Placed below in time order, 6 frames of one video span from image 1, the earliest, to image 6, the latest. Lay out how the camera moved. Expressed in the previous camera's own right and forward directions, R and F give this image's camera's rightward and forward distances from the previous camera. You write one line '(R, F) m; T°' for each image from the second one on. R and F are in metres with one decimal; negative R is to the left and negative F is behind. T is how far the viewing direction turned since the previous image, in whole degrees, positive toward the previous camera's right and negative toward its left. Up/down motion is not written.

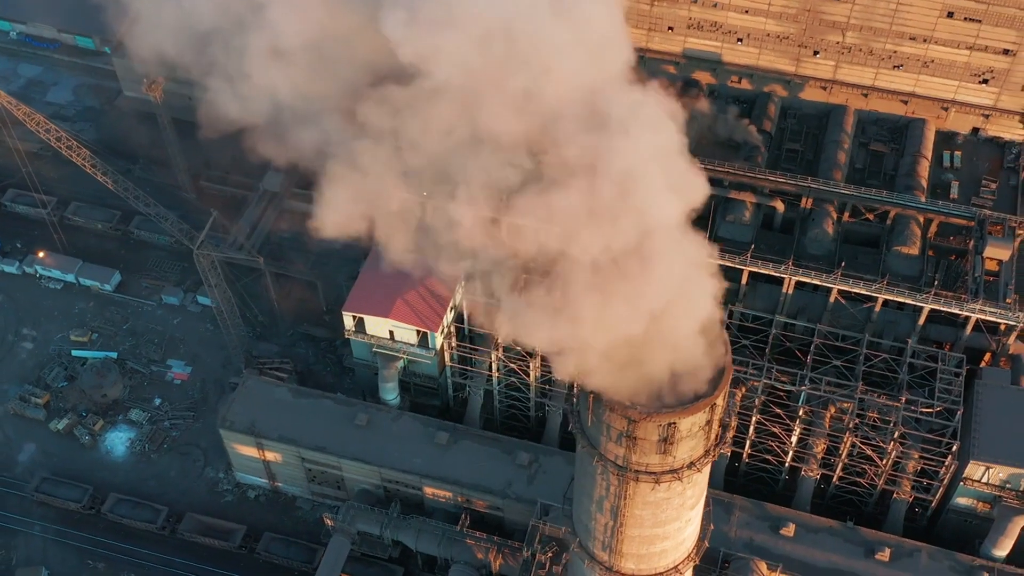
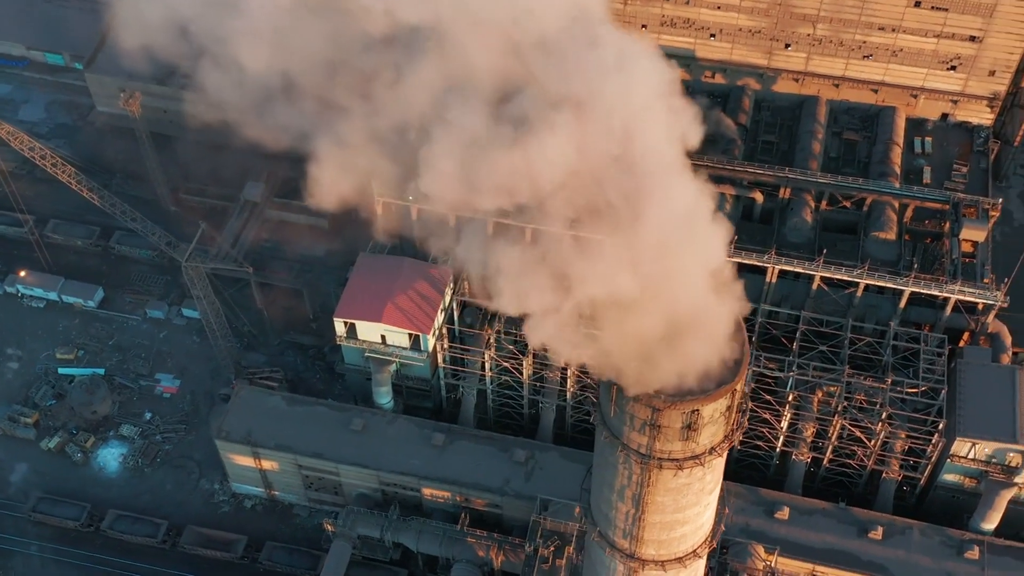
(-1.2, -0.6) m; +2°
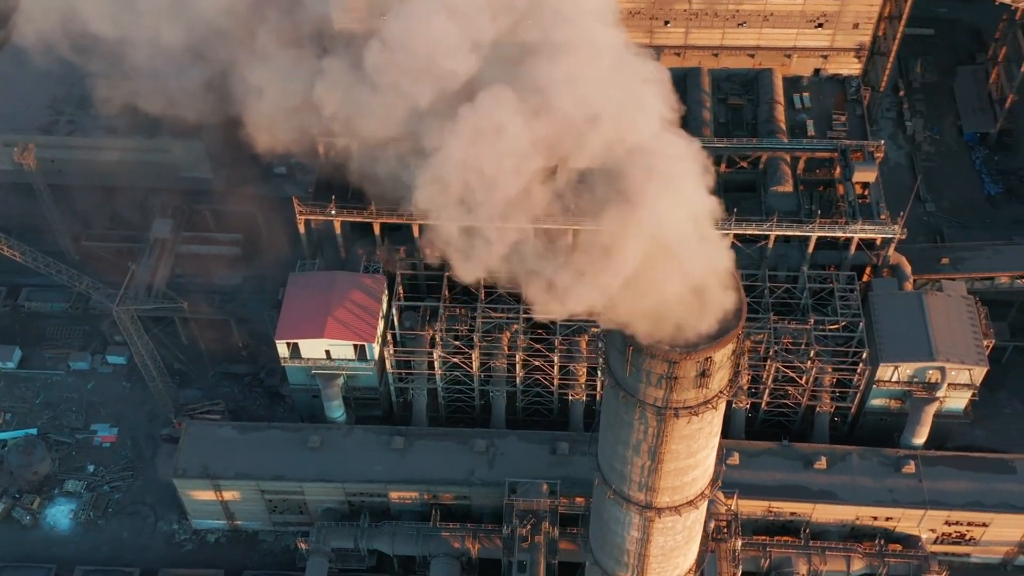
(-3.3, -1.5) m; +7°
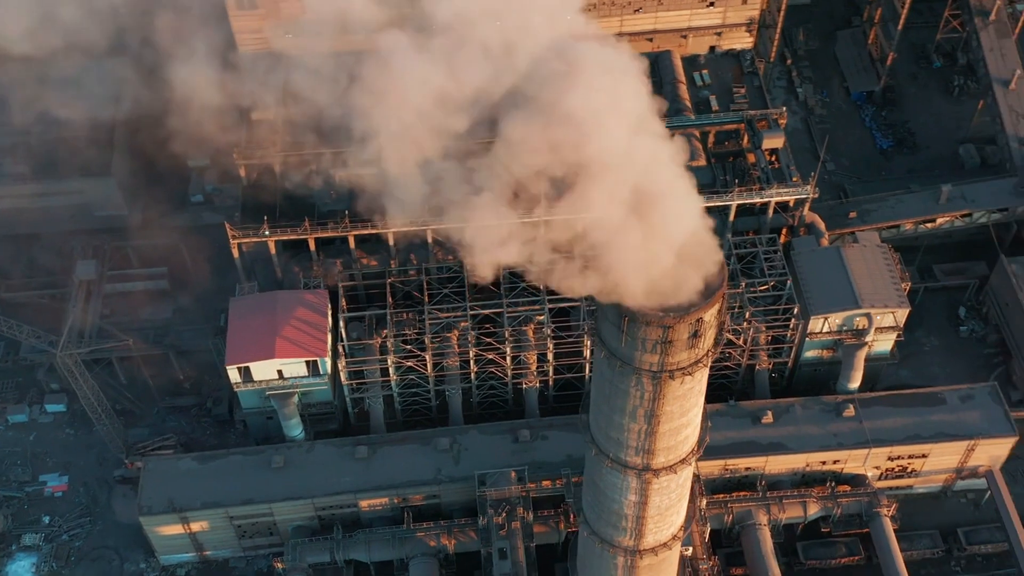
(-2.6, -1.2) m; +6°
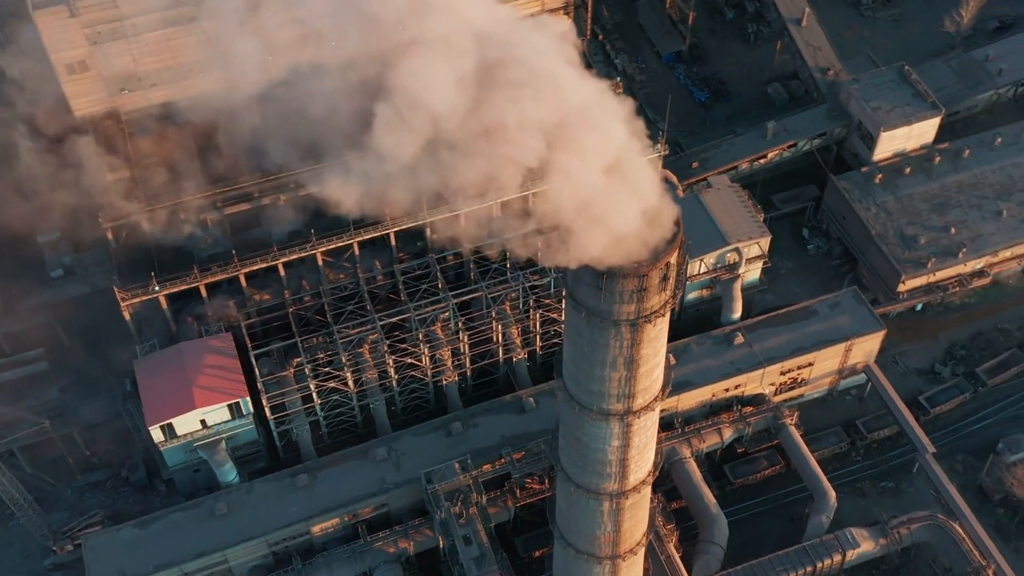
(-4.8, -2.0) m; +10°
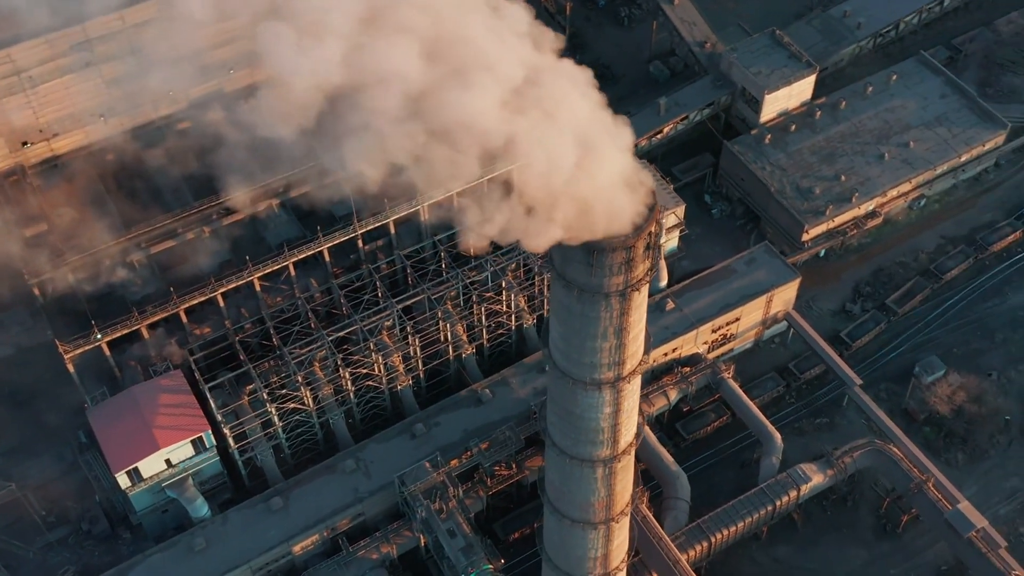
(-3.8, -1.7) m; +7°
